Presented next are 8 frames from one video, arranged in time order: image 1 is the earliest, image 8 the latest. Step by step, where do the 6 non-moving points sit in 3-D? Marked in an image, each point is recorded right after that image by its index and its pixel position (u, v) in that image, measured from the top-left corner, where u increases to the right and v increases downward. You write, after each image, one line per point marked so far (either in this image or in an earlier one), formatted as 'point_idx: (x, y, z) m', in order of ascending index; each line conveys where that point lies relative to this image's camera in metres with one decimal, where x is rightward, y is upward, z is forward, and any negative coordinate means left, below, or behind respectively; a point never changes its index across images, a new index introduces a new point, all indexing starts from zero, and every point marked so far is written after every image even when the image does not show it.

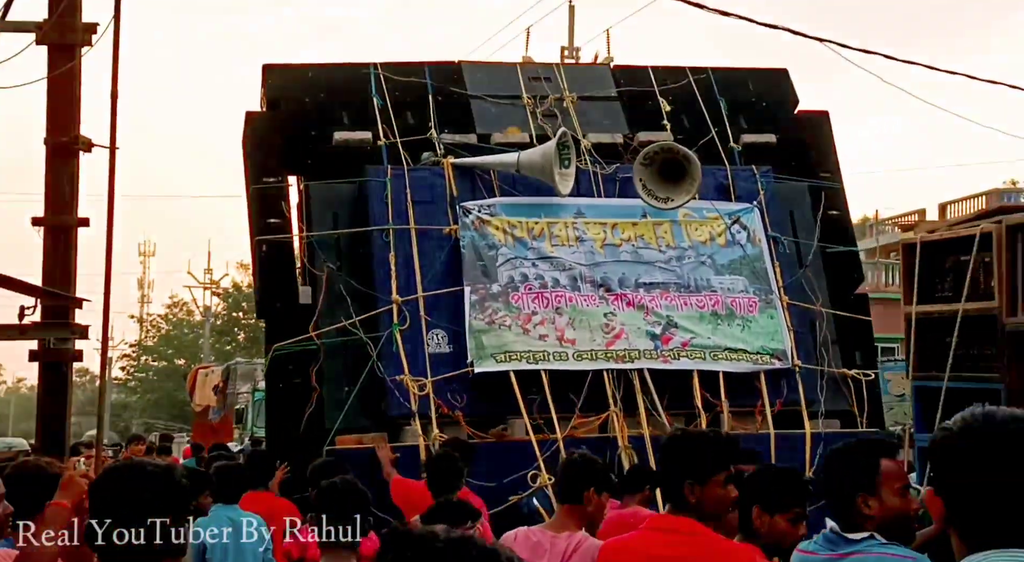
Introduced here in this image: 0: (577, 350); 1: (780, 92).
0: (+0.5, -0.5, +8.7) m
1: (+2.3, +1.7, +10.6) m
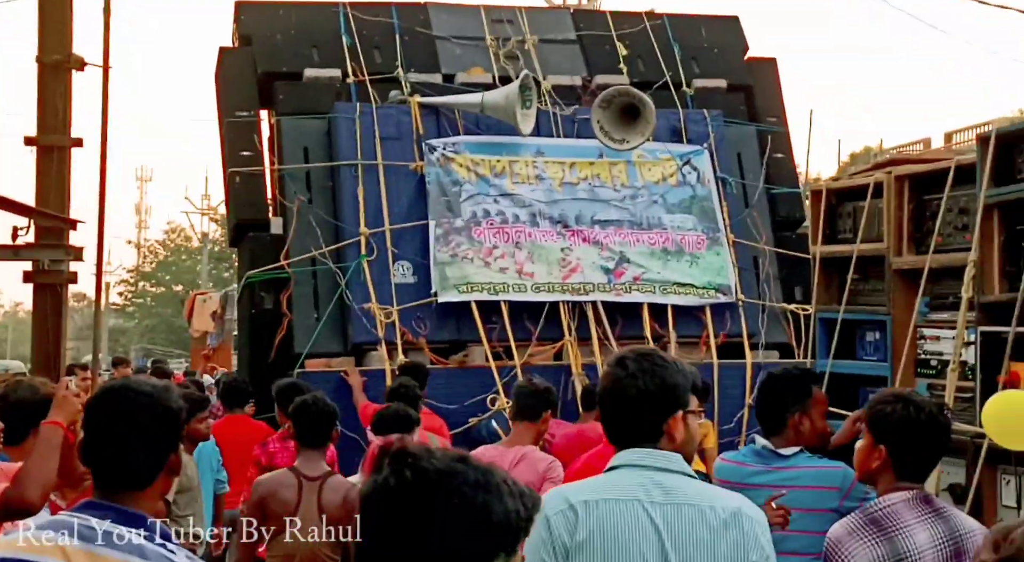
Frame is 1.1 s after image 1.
0: (+0.2, 0.0, +9.2) m
1: (+2.0, +2.3, +11.0) m
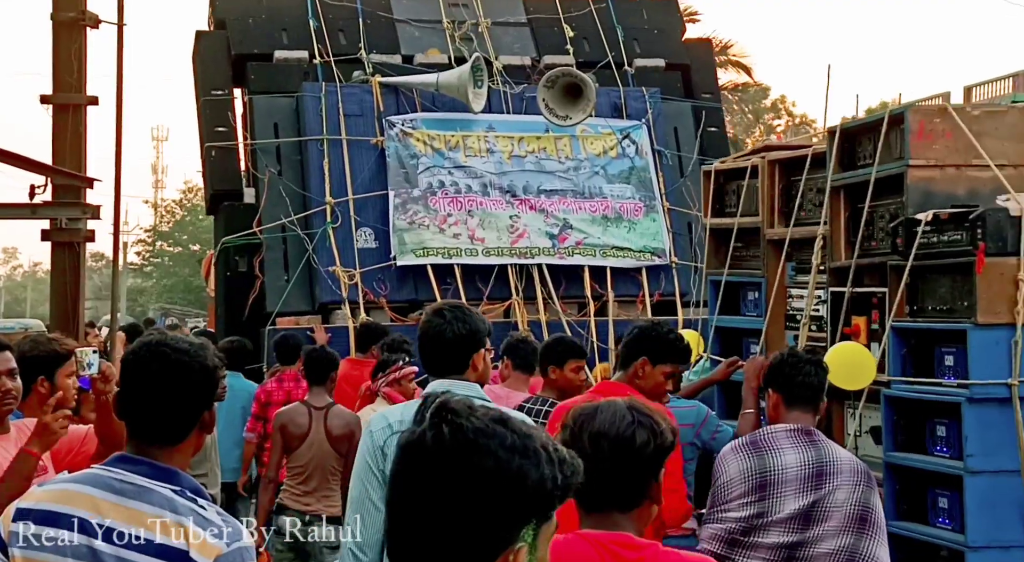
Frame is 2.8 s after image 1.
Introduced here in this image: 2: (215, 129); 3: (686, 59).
0: (-0.2, +0.3, +10.1) m
1: (+1.6, +2.7, +11.8) m
2: (-2.7, +1.4, +10.5) m
3: (+1.8, +2.3, +11.7) m
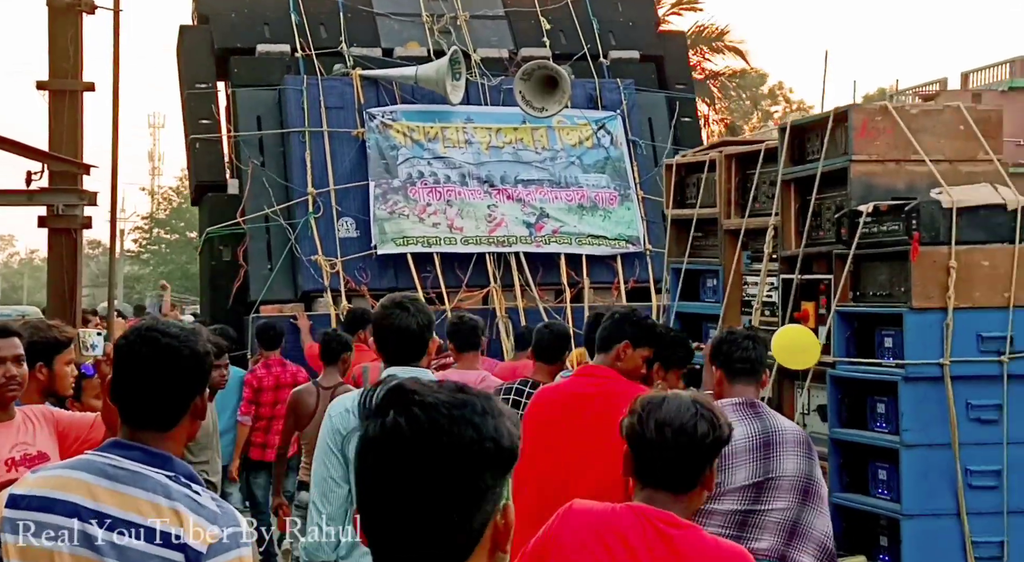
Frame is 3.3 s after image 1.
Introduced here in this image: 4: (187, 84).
0: (-0.4, +0.4, +10.4) m
1: (+1.4, +2.8, +12.1) m
2: (-2.9, +1.5, +10.7) m
3: (+1.5, +2.4, +11.9) m
4: (-3.1, +1.9, +10.8) m
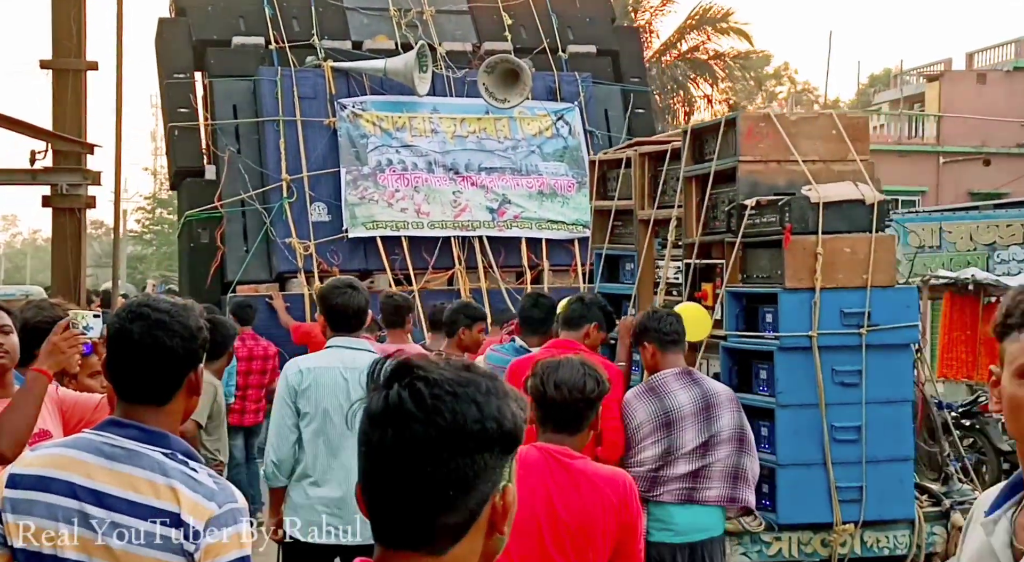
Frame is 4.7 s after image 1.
0: (-0.8, +0.6, +11.0) m
1: (+1.0, +3.0, +12.7) m
2: (-3.3, +1.7, +11.3) m
3: (+1.2, +2.6, +12.5) m
4: (-3.4, +2.1, +11.4) m
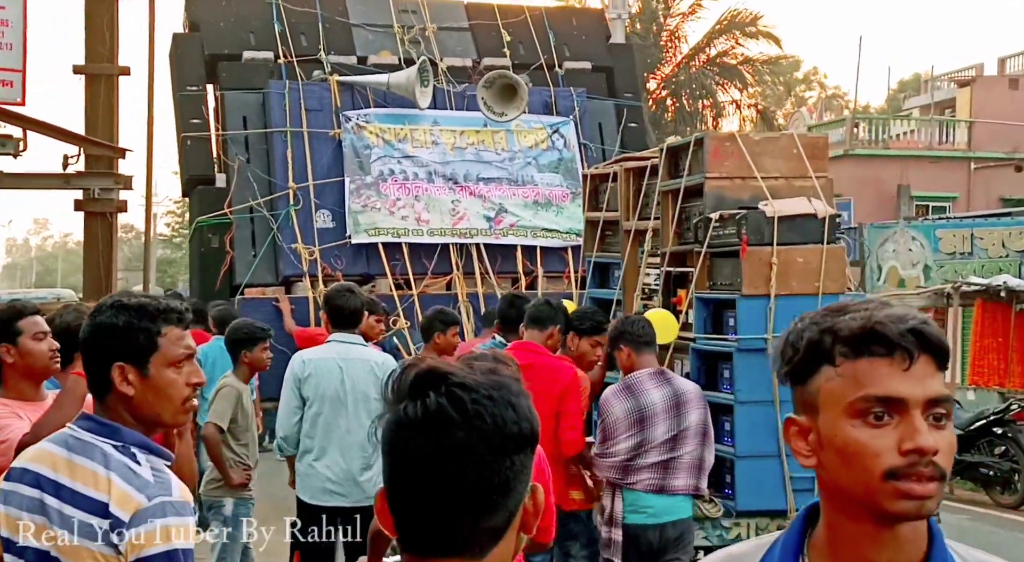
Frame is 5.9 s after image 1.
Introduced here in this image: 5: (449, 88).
0: (-0.8, +0.5, +11.5) m
1: (+1.0, +2.9, +13.1) m
2: (-3.3, +1.7, +11.9) m
3: (+1.2, +2.5, +13.0) m
4: (-3.4, +2.0, +12.0) m
5: (-0.7, +2.0, +12.1) m
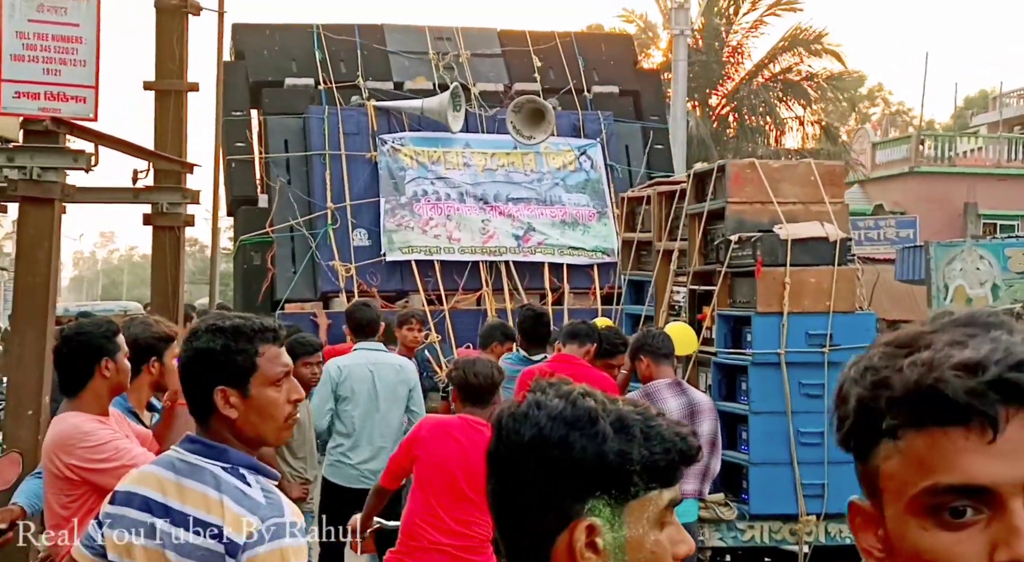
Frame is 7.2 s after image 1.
0: (-0.5, +0.4, +12.0) m
1: (+1.4, +2.7, +13.6) m
2: (-3.0, +1.5, +12.5) m
3: (+1.6, +2.3, +13.4) m
4: (-3.1, +1.9, +12.6) m
5: (-0.3, +1.9, +12.6) m
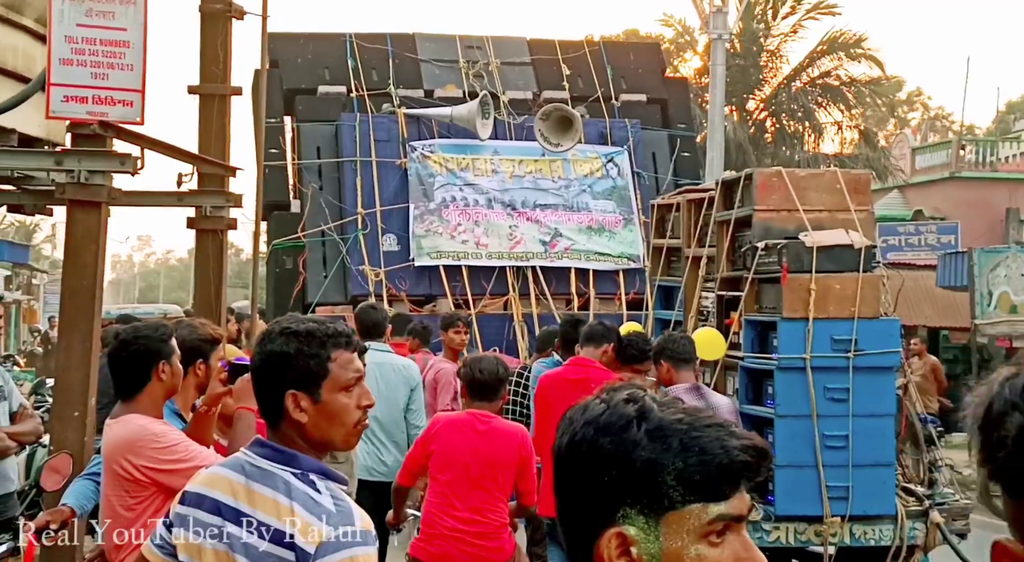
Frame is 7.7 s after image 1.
0: (-0.3, +0.3, +12.2) m
1: (+1.8, +2.7, +13.7) m
2: (-2.7, +1.5, +12.8) m
3: (+1.9, +2.2, +13.6) m
4: (-2.8, +1.8, +12.9) m
5: (0.0, +1.8, +12.8) m
